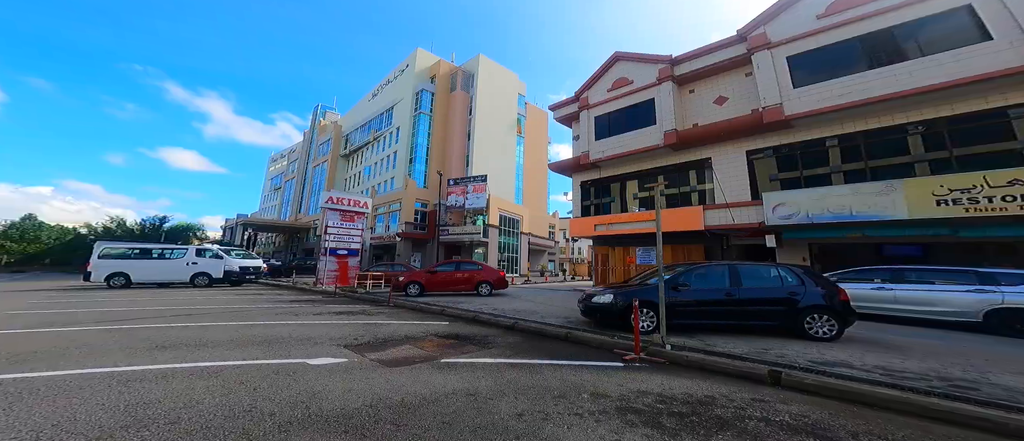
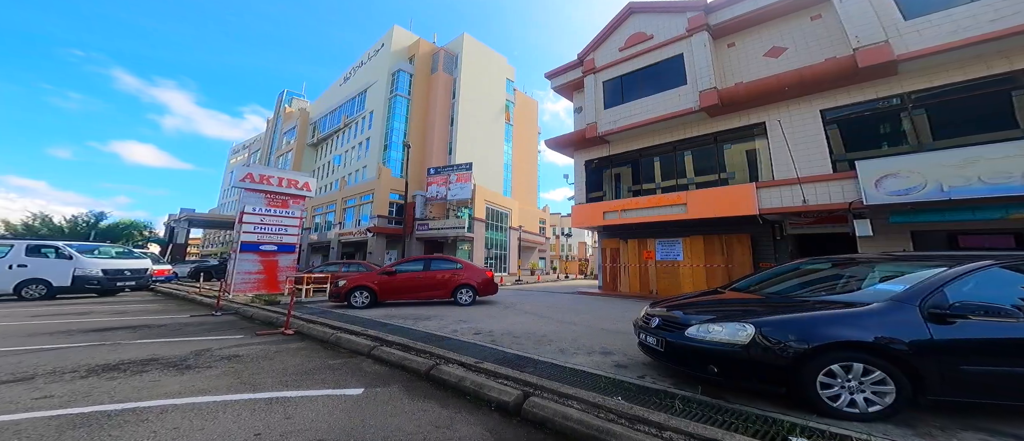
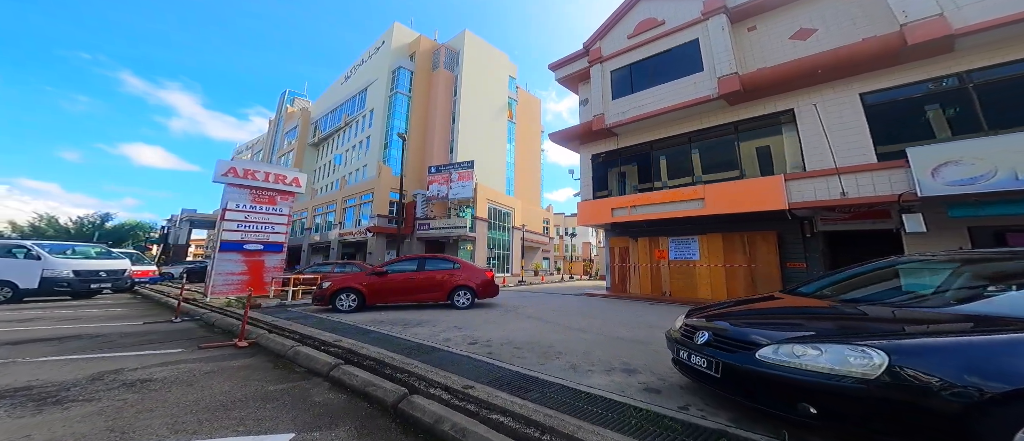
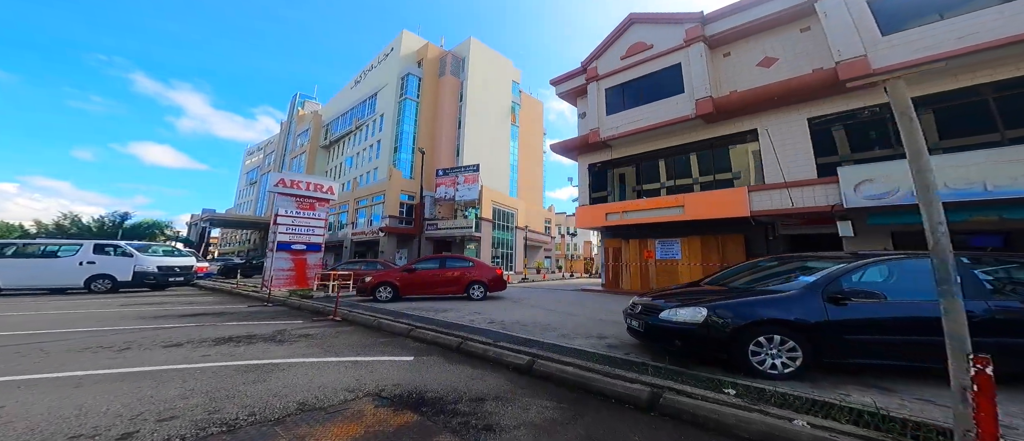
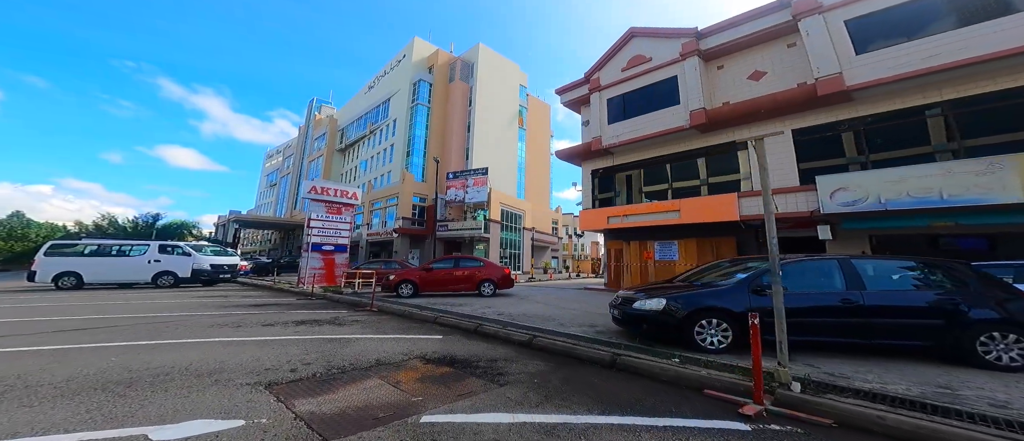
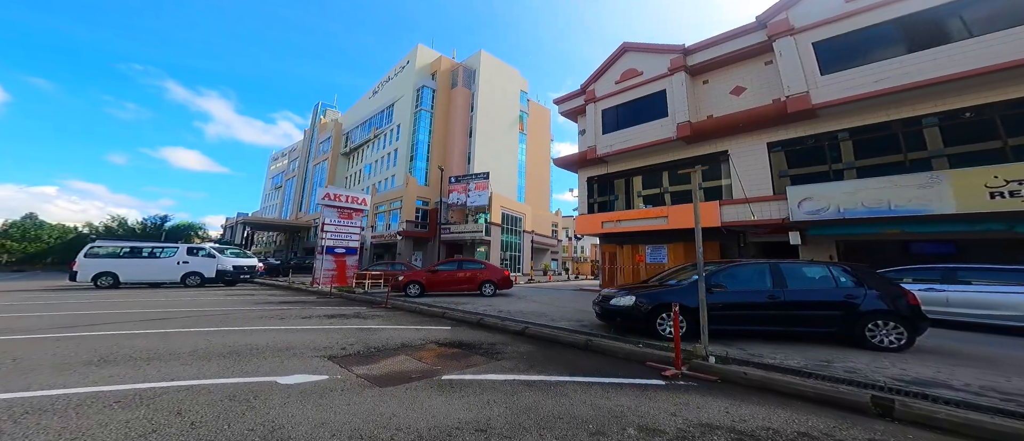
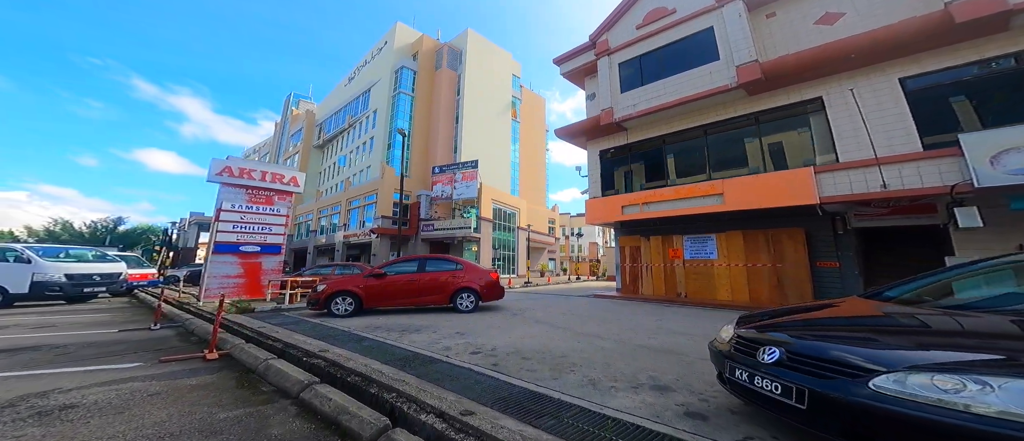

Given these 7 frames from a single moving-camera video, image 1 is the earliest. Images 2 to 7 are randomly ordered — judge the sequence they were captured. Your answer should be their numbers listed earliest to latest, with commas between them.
6, 5, 4, 2, 3, 7
